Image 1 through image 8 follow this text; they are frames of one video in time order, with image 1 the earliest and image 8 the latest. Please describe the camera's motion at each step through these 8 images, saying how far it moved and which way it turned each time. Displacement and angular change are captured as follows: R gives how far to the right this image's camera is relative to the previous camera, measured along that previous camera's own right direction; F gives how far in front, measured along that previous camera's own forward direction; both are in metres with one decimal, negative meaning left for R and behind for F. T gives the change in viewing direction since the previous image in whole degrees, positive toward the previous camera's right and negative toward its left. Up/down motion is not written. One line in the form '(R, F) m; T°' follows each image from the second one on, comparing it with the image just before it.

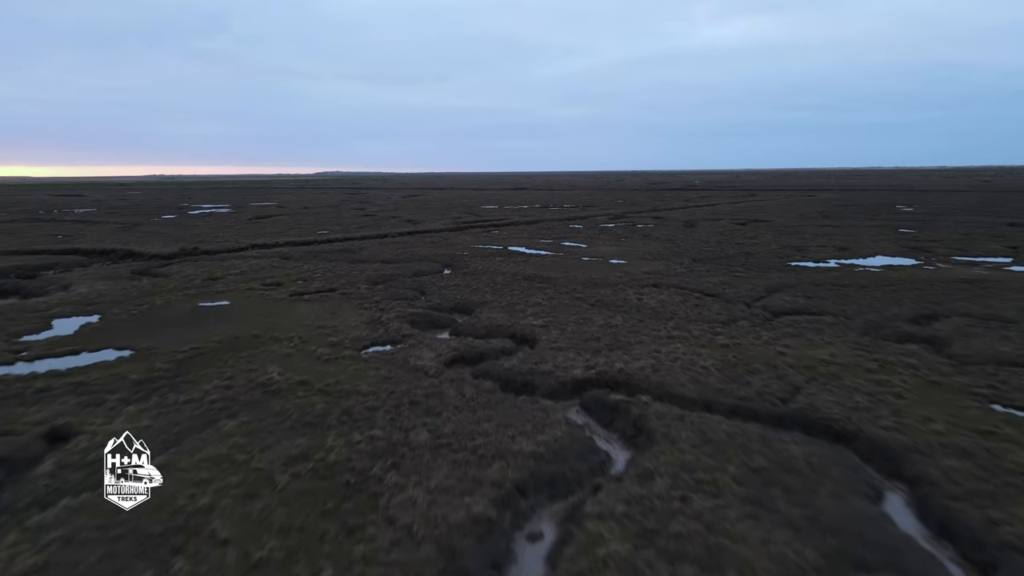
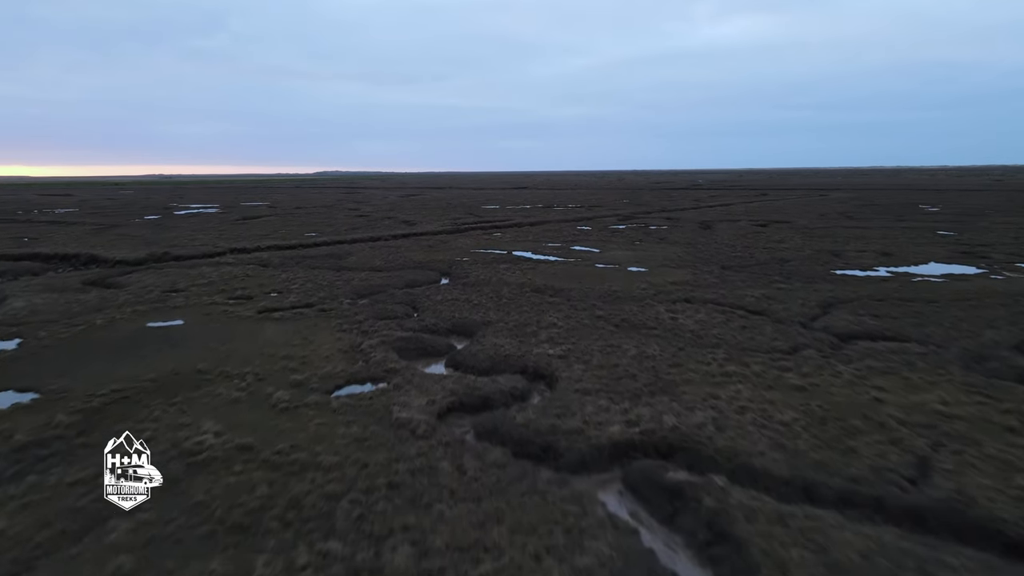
(-0.2, +2.4) m; 0°
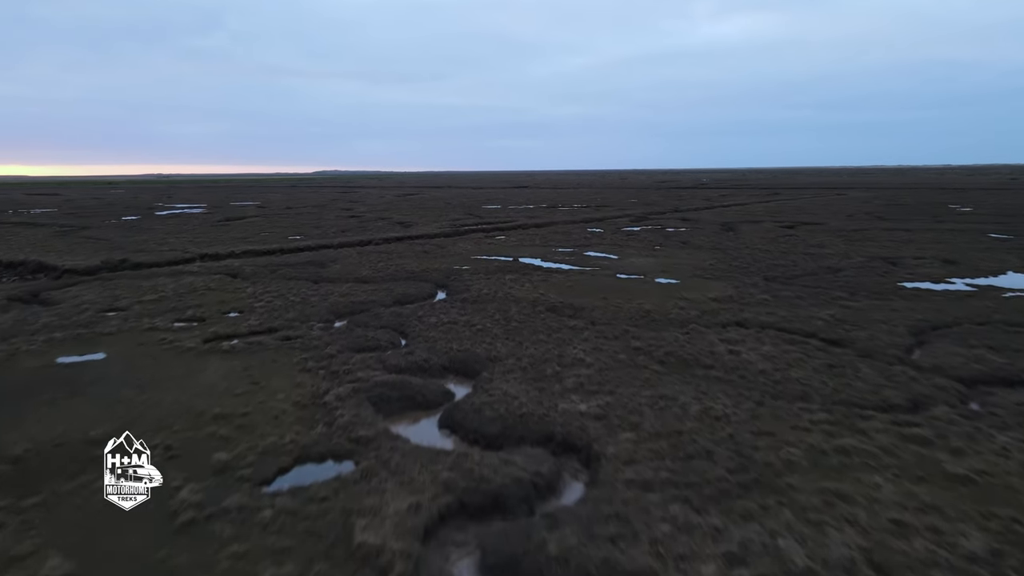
(-0.2, +2.8) m; 0°
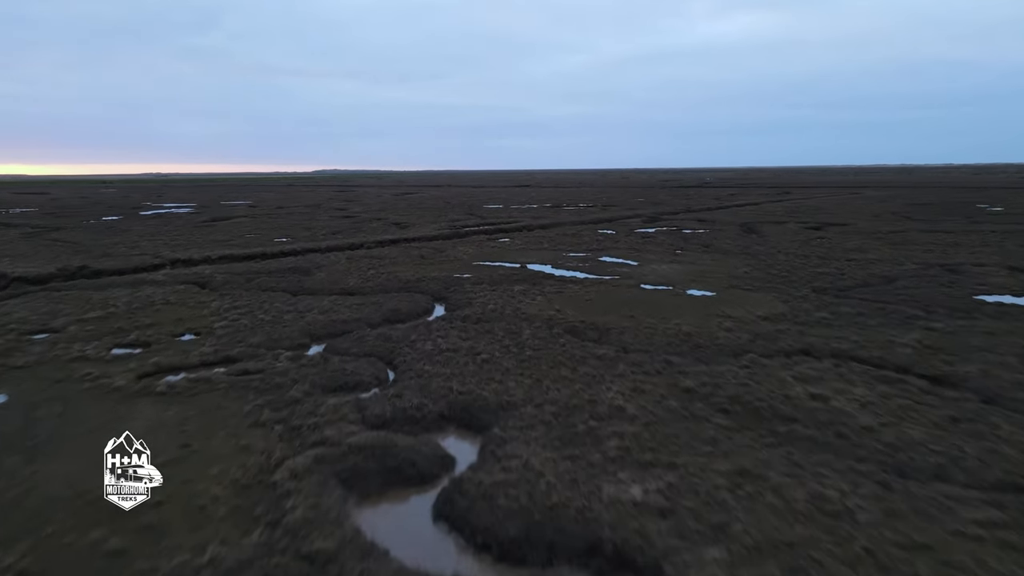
(-0.2, +2.2) m; 0°
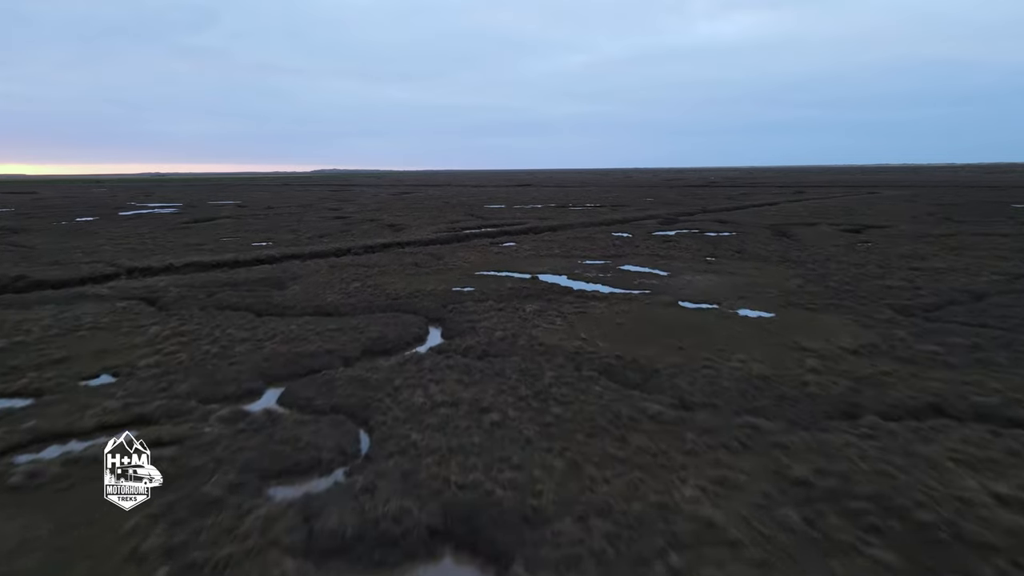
(-0.2, +2.6) m; 0°
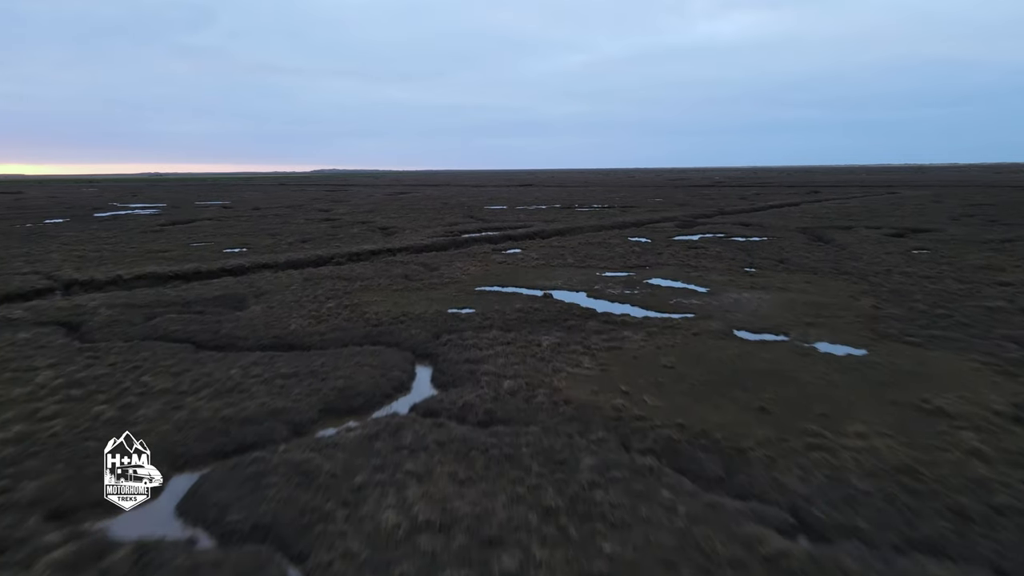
(-0.2, +2.6) m; 0°
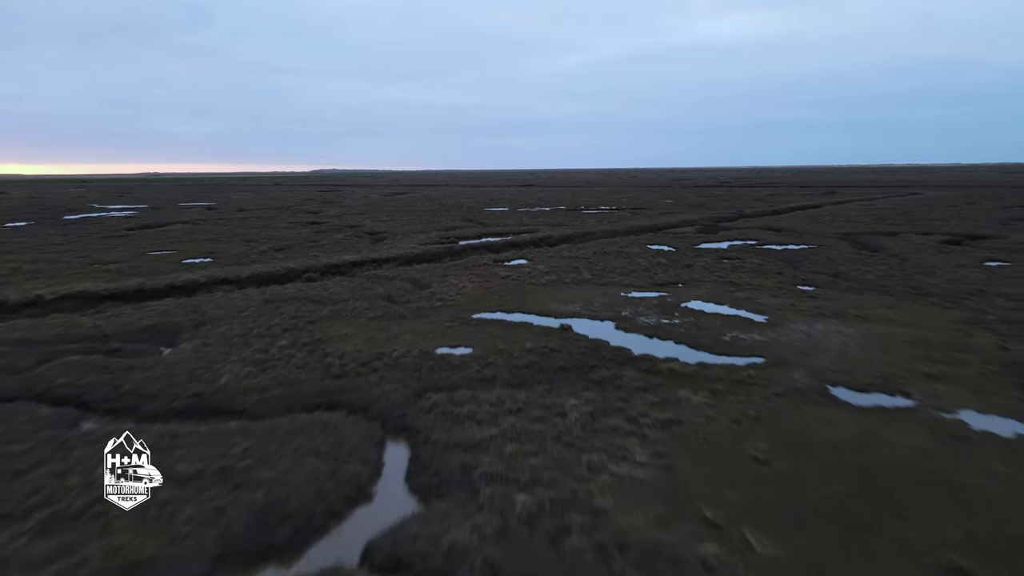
(-0.1, +2.7) m; 0°
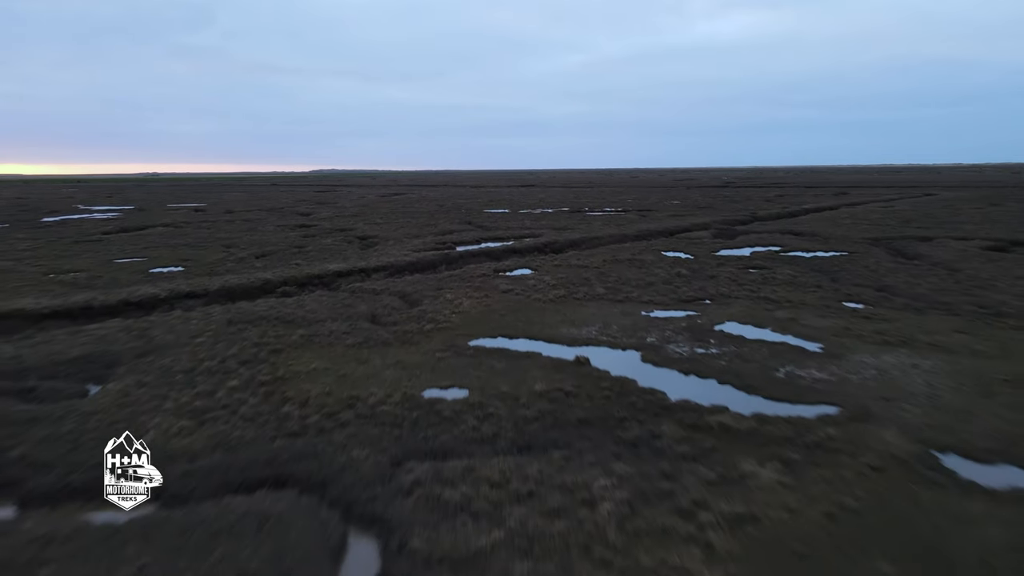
(-0.1, +1.7) m; 0°
